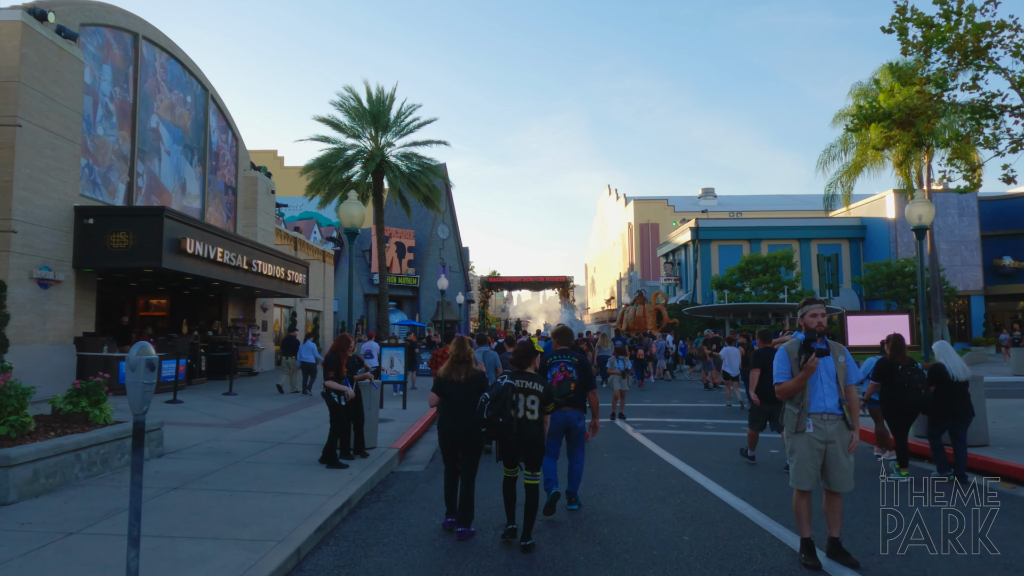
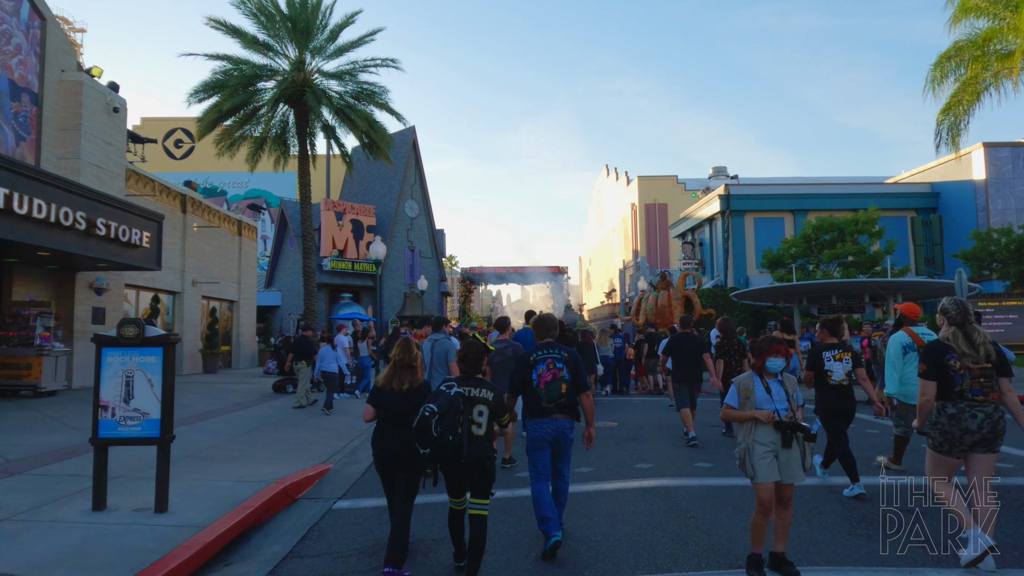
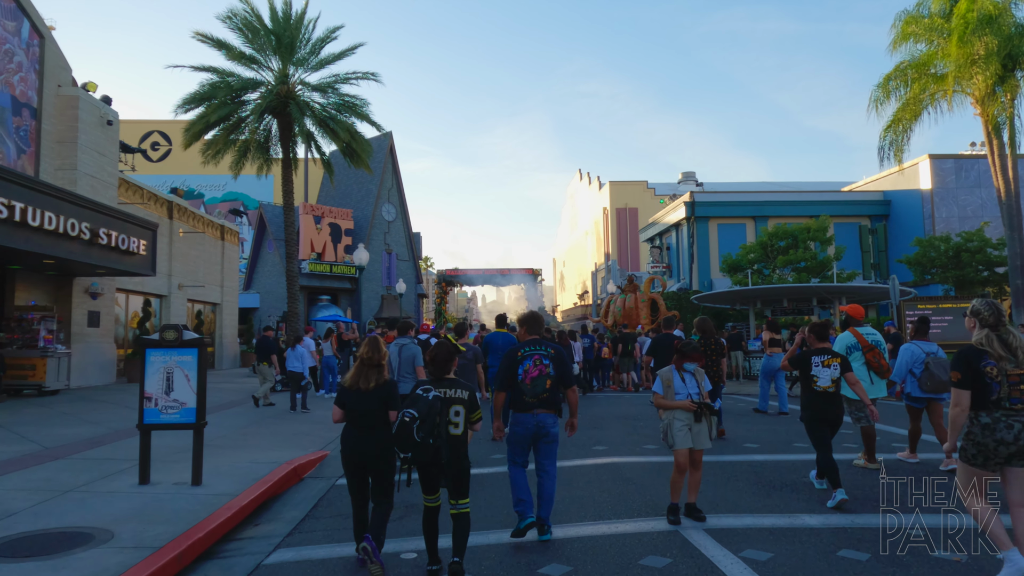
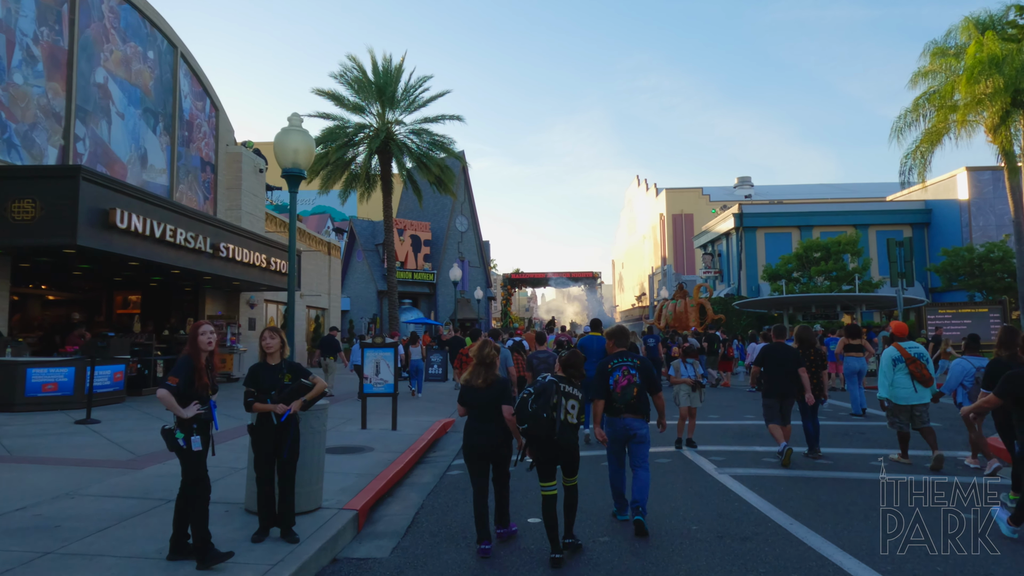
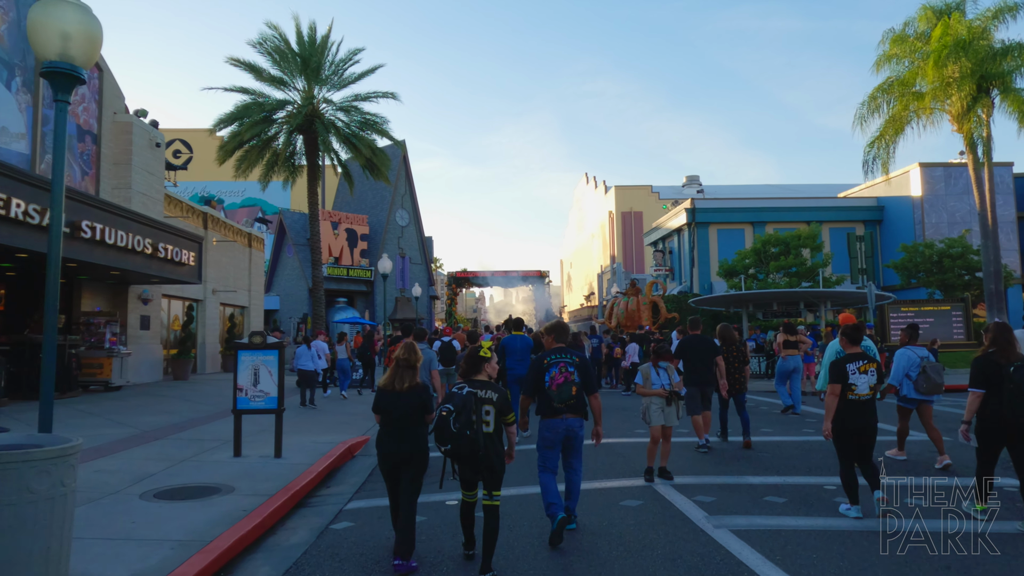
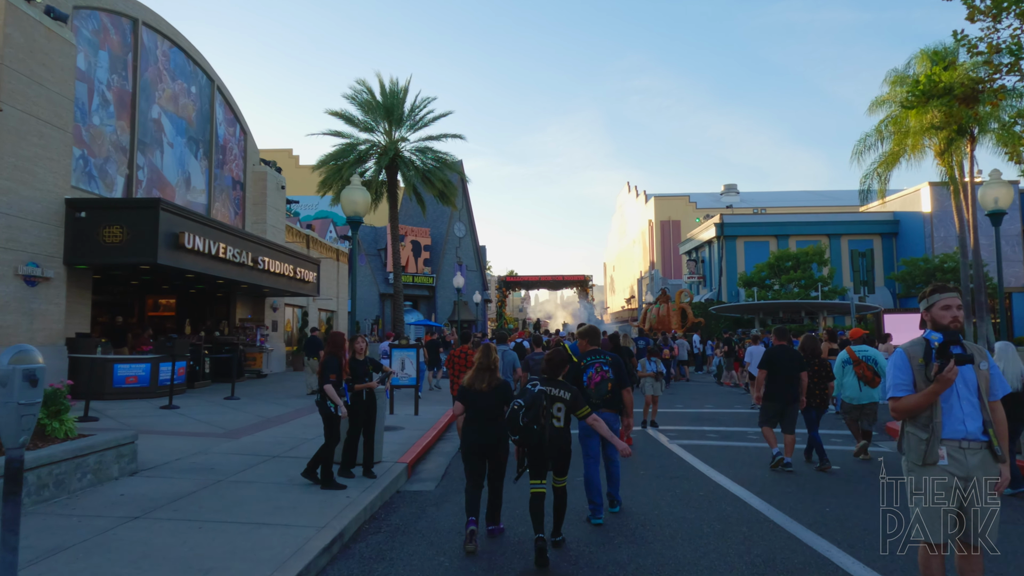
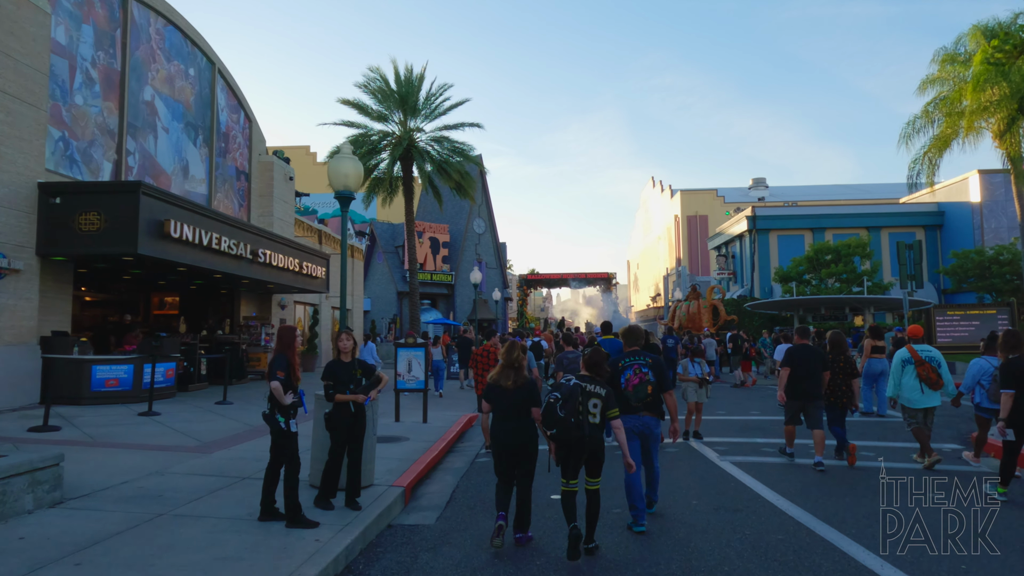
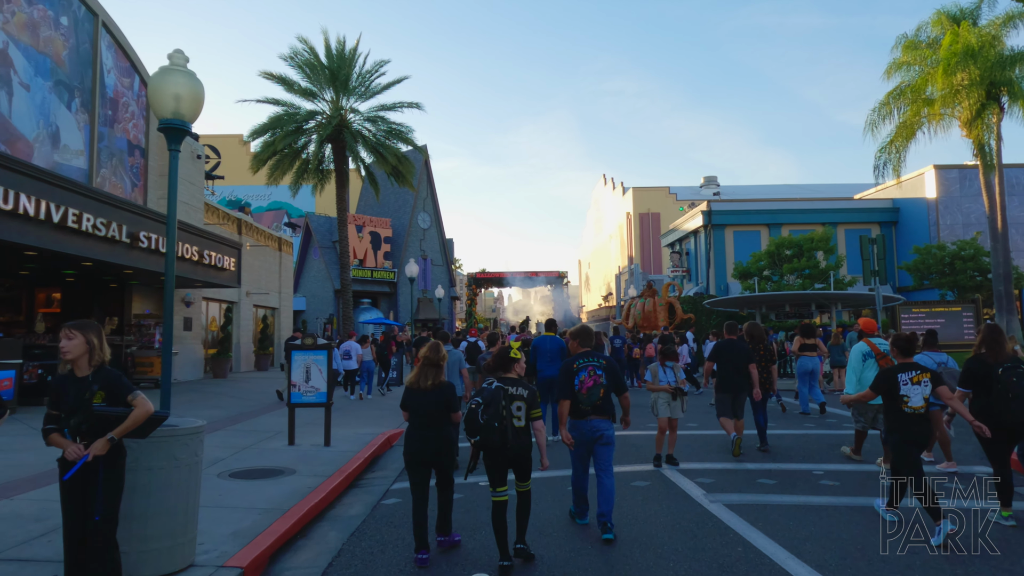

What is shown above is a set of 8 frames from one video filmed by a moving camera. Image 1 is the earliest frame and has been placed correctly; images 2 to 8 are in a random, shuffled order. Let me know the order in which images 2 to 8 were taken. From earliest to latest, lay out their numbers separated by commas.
6, 7, 4, 8, 5, 3, 2
